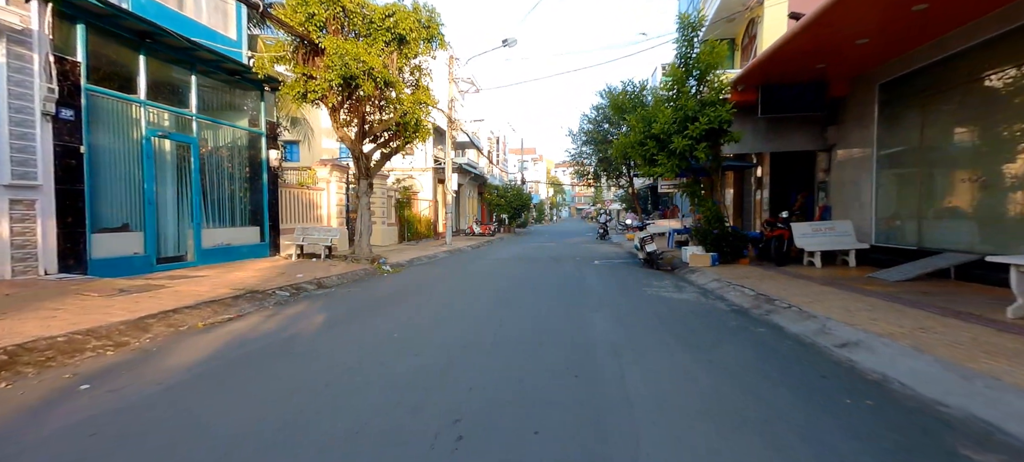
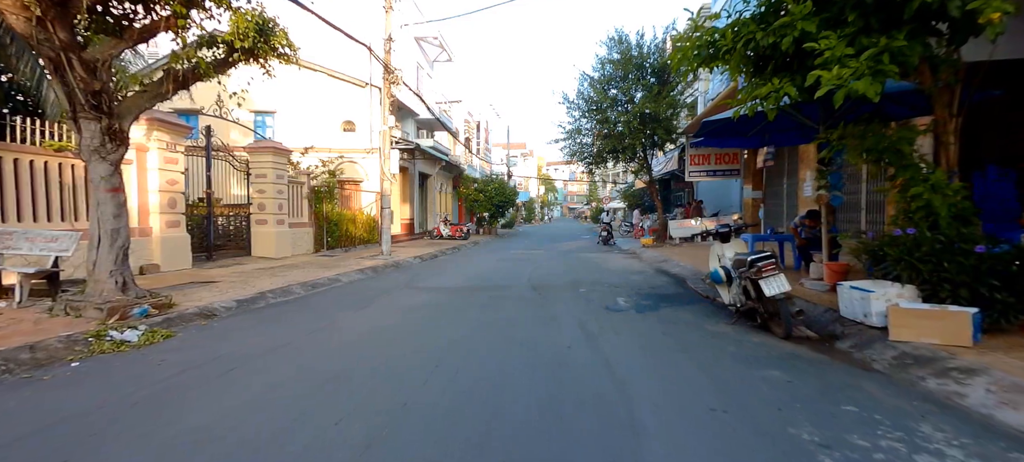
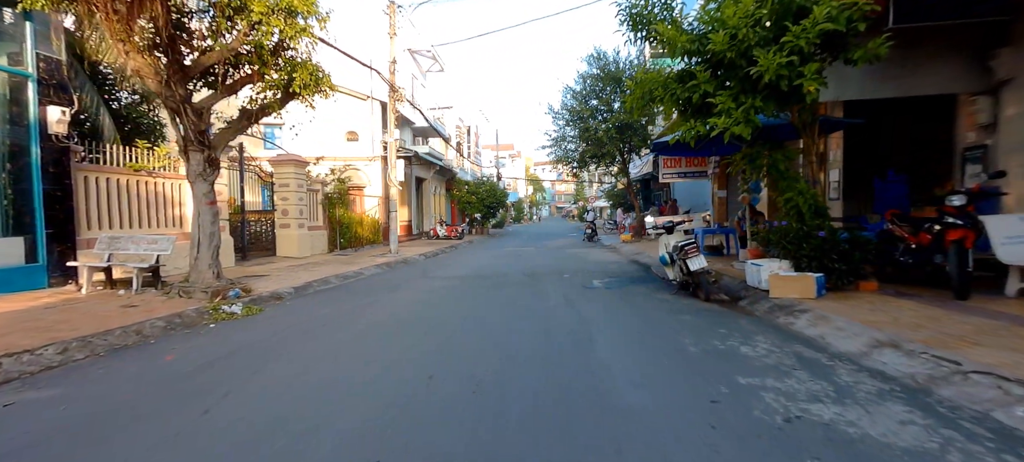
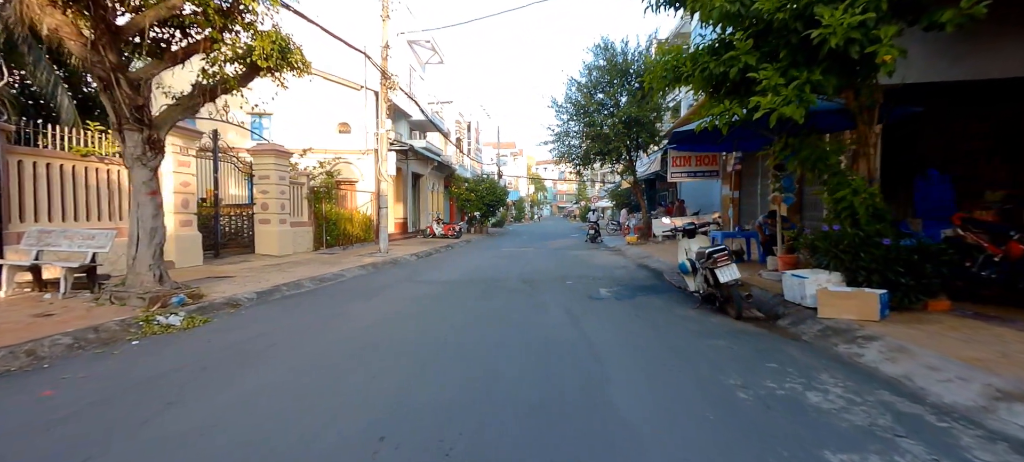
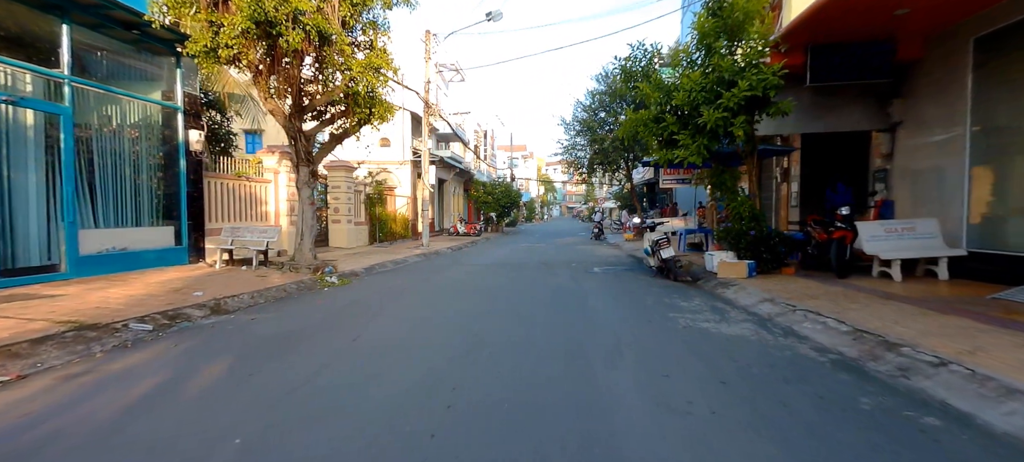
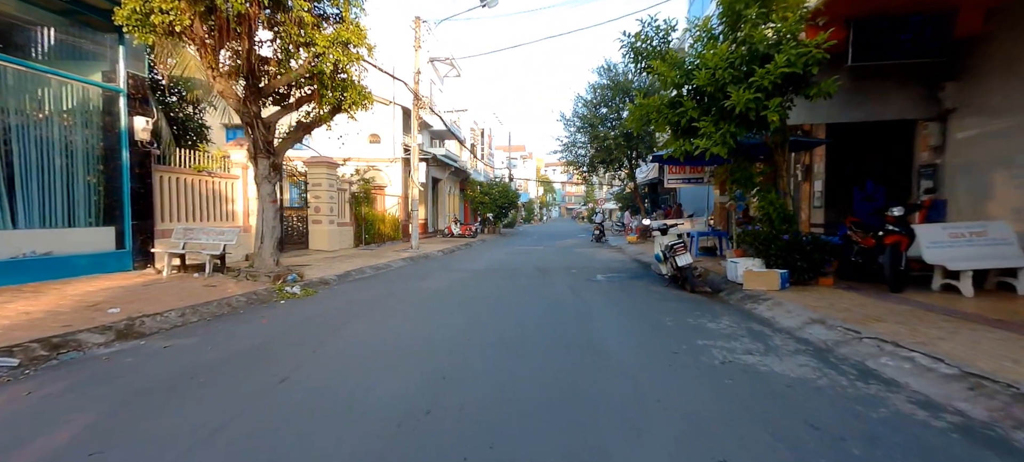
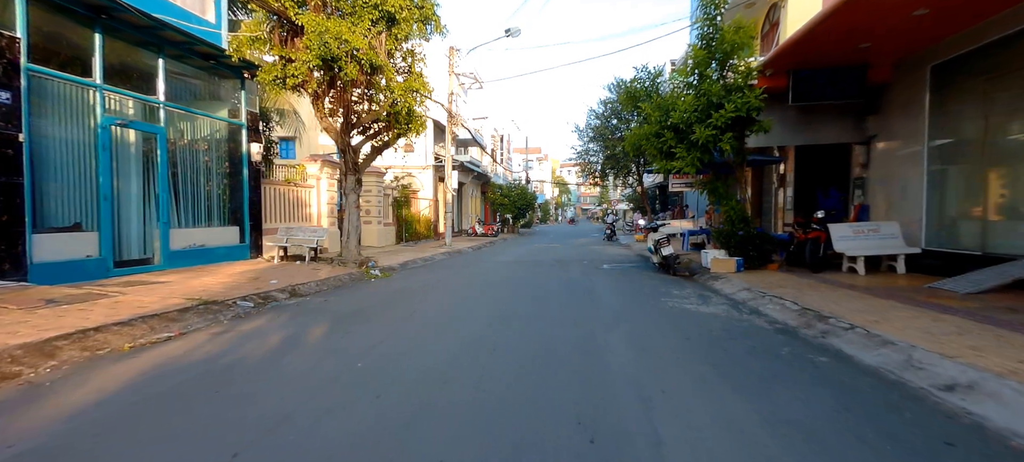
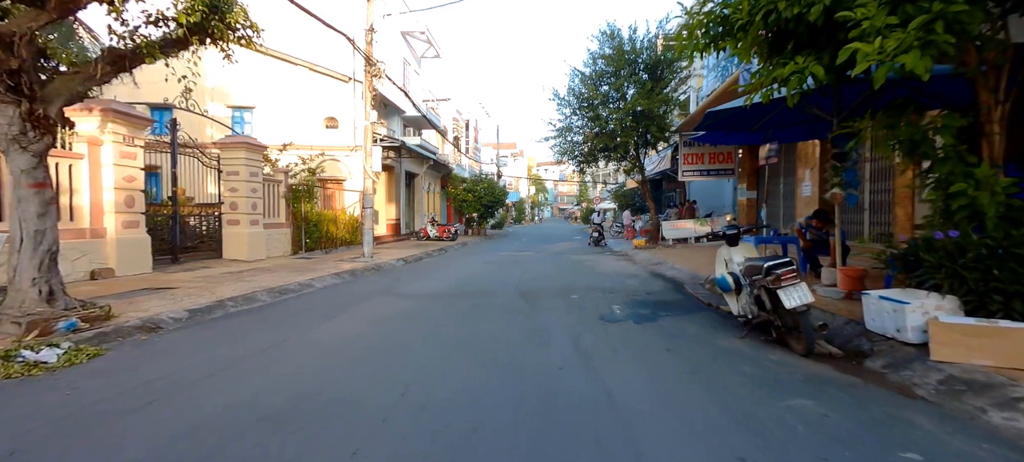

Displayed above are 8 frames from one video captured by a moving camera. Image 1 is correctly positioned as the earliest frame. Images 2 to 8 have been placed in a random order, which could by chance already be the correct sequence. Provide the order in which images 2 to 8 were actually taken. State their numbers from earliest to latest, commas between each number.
7, 5, 6, 3, 4, 2, 8
